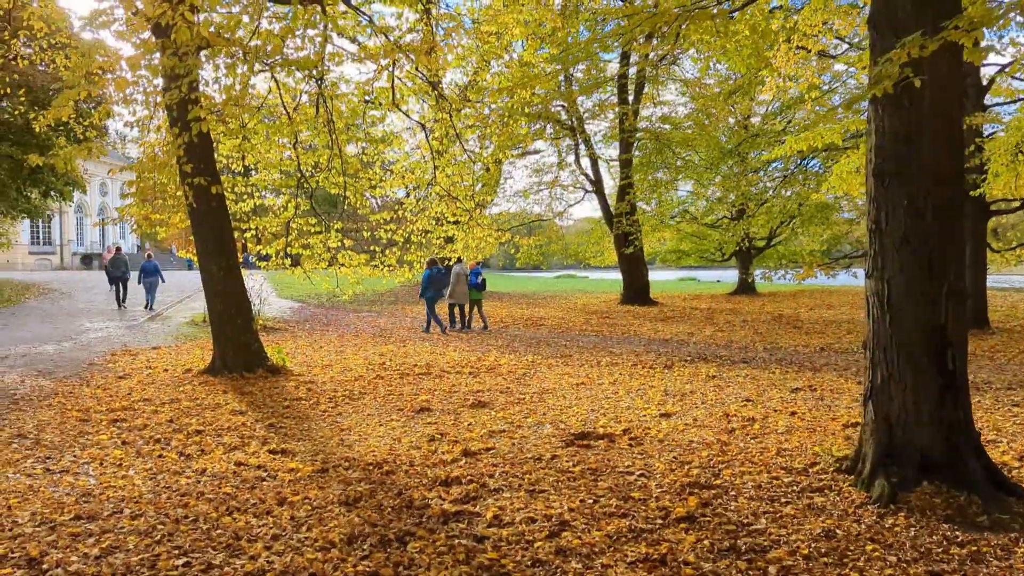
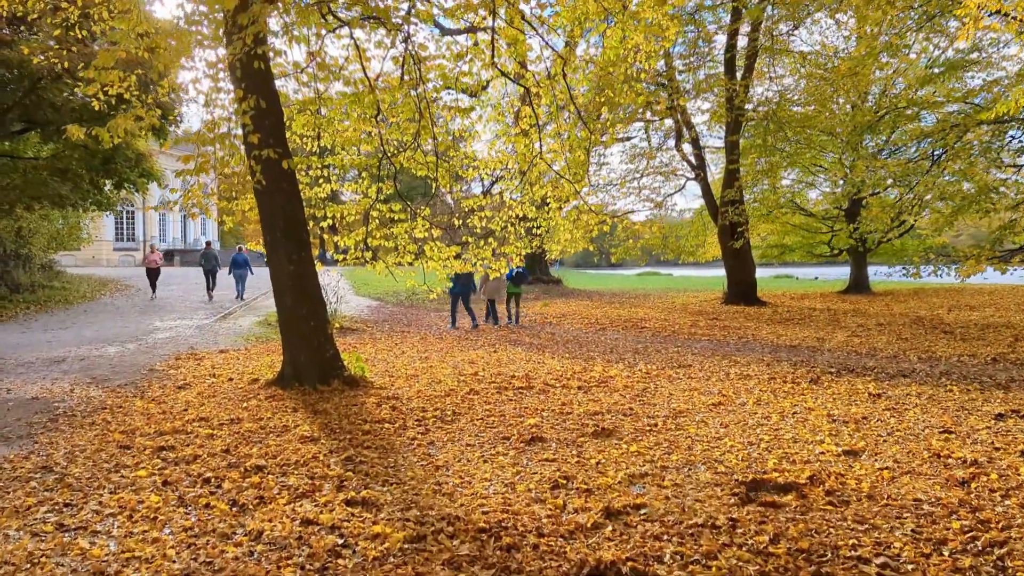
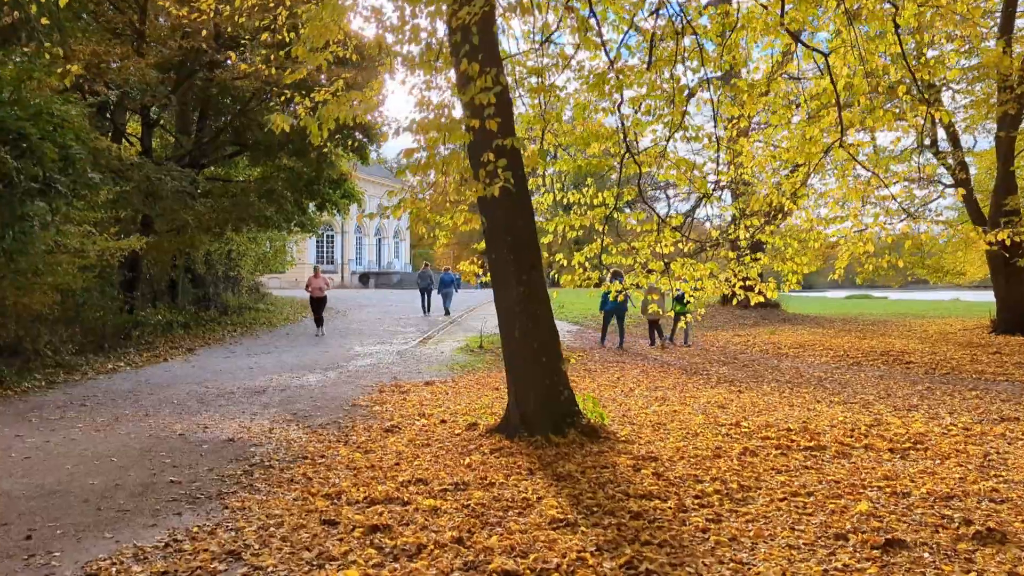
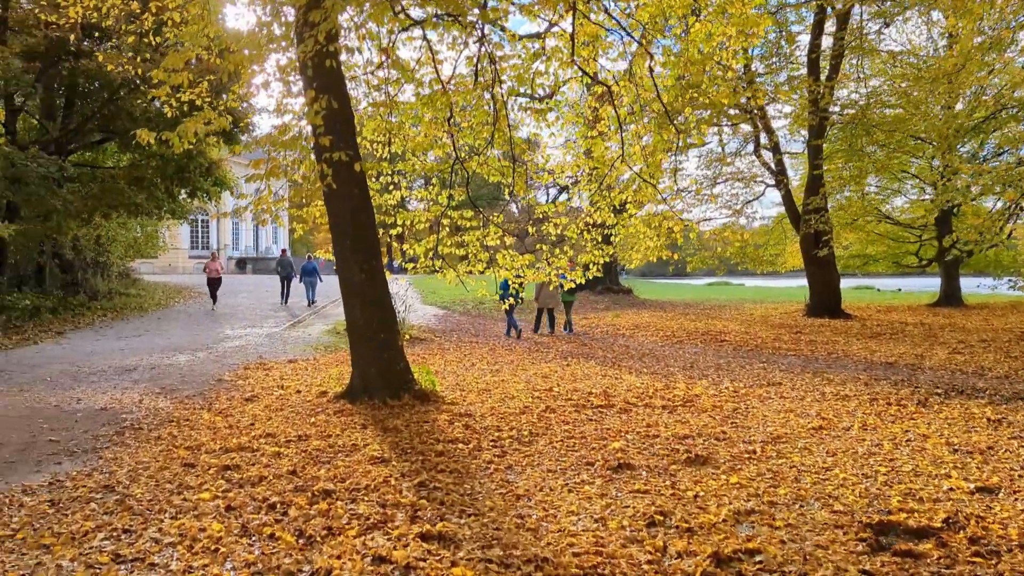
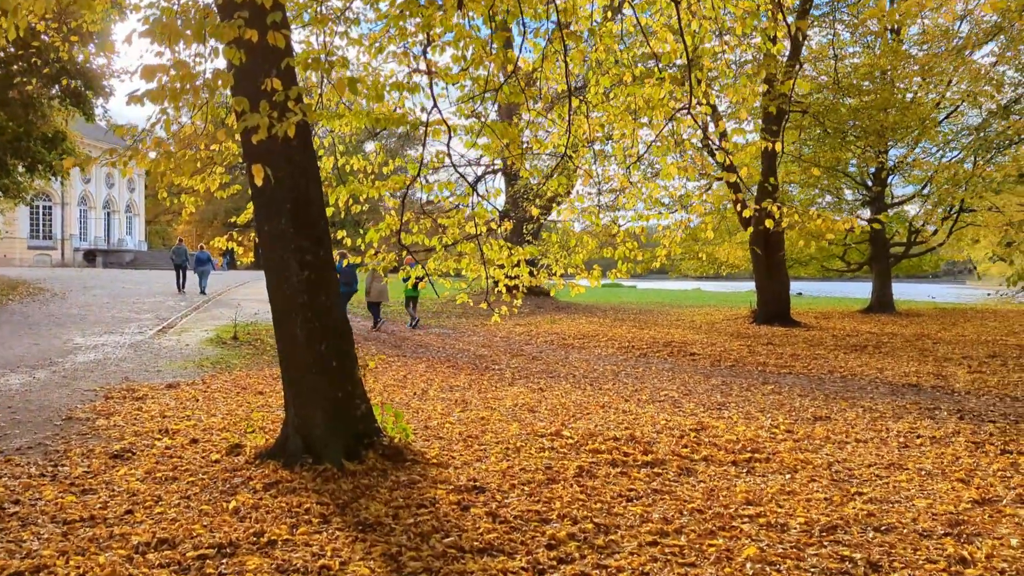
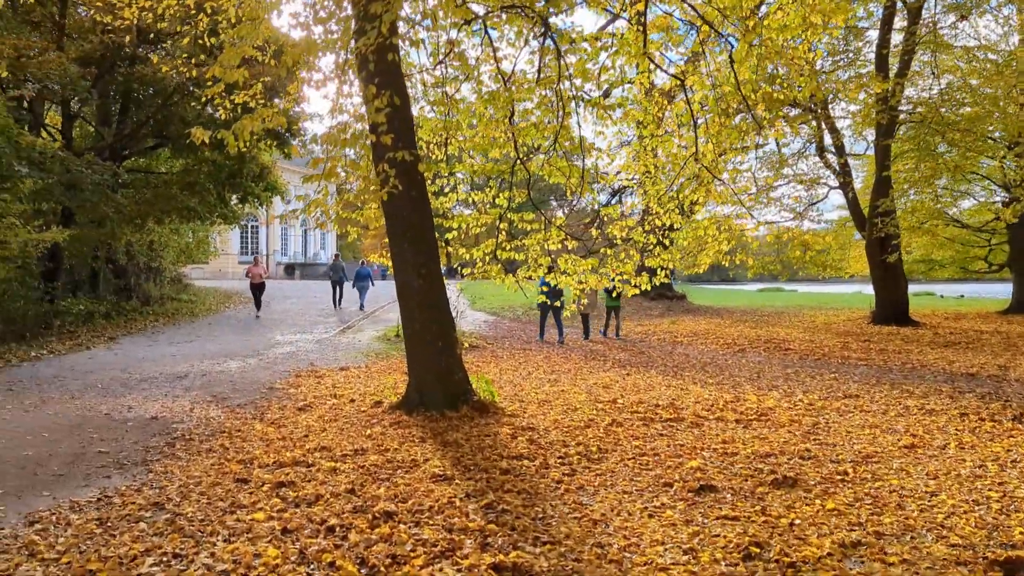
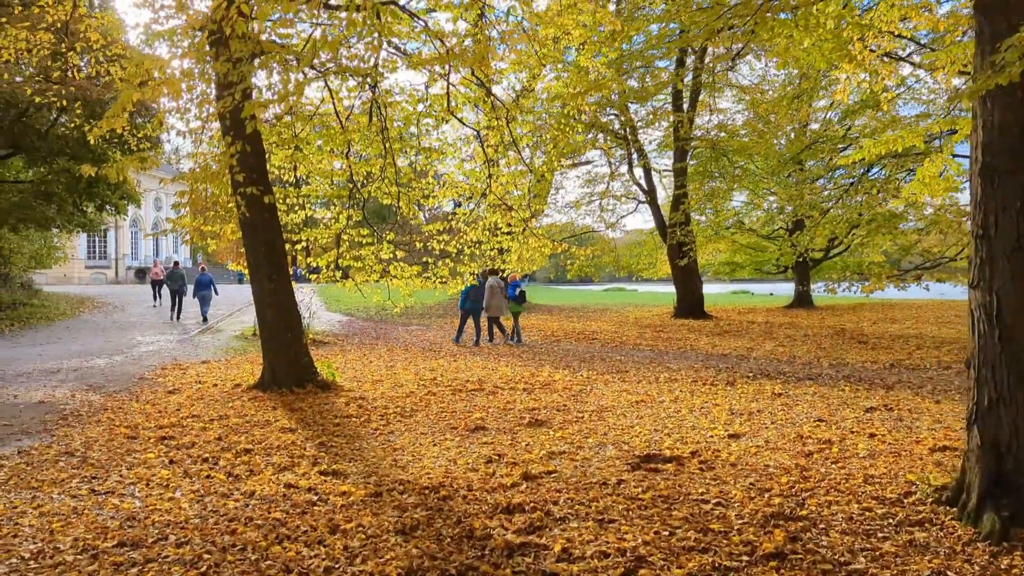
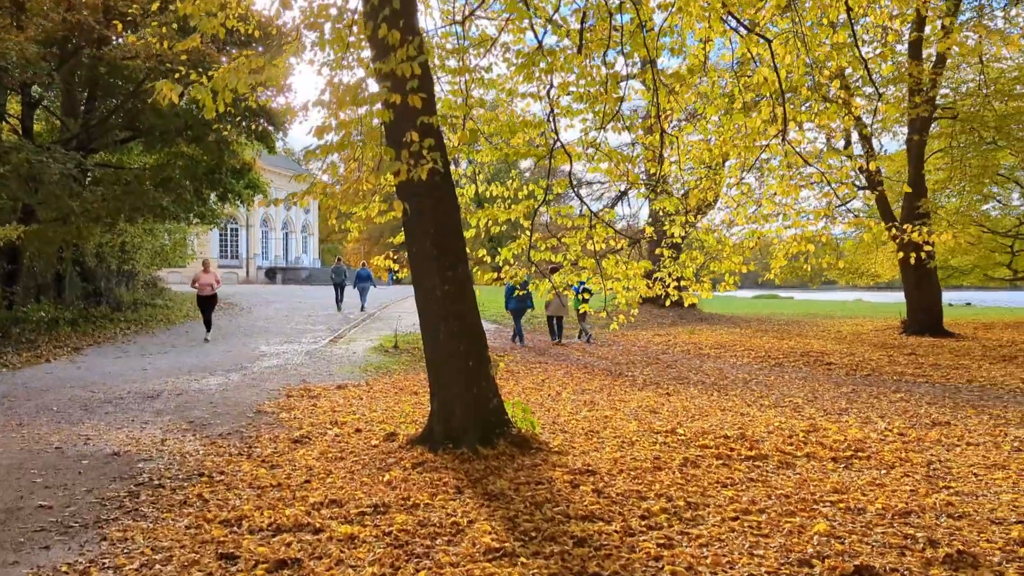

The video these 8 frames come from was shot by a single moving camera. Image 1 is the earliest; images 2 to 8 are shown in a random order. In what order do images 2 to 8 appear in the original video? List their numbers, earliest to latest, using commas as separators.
7, 2, 4, 6, 3, 8, 5
